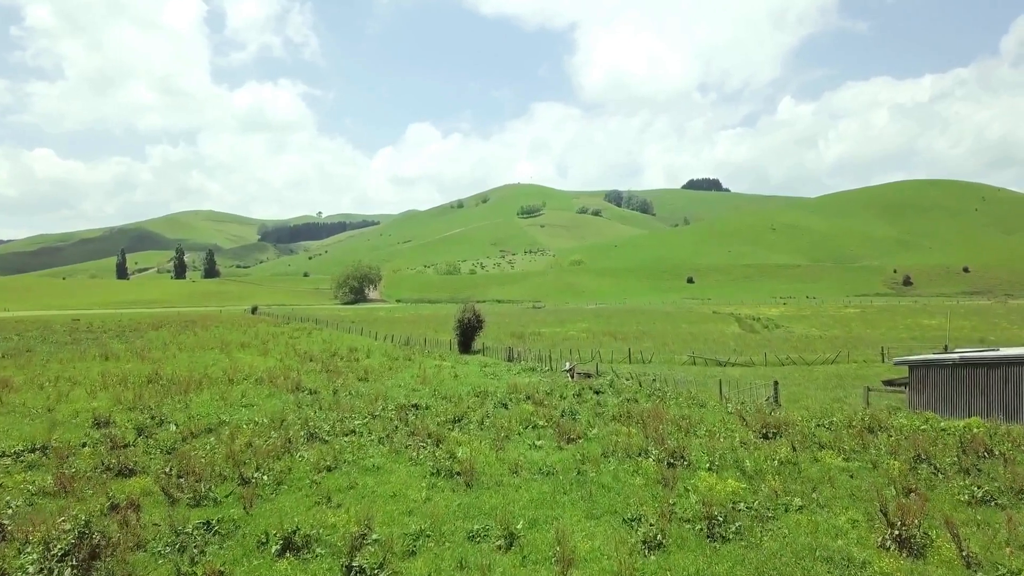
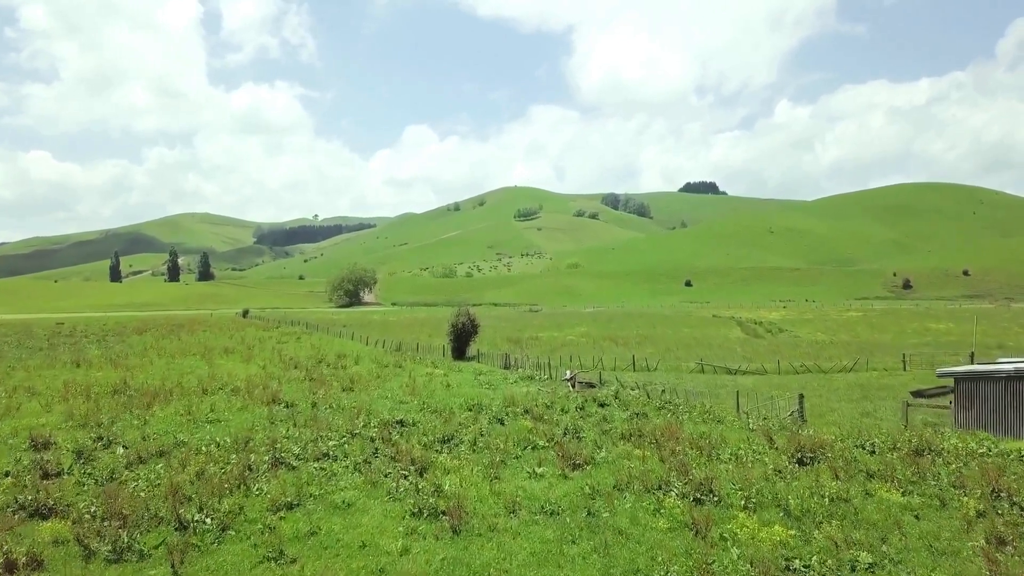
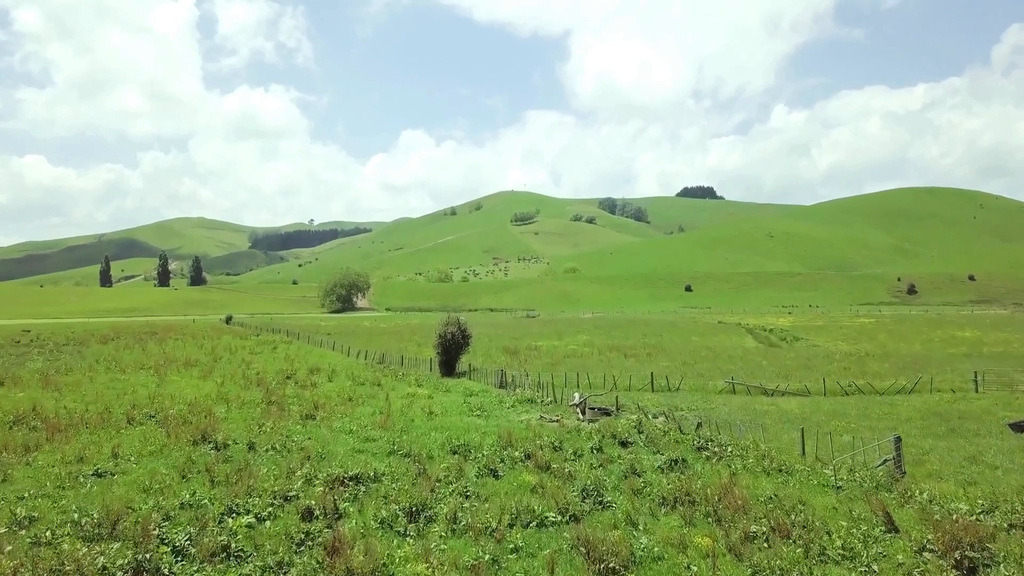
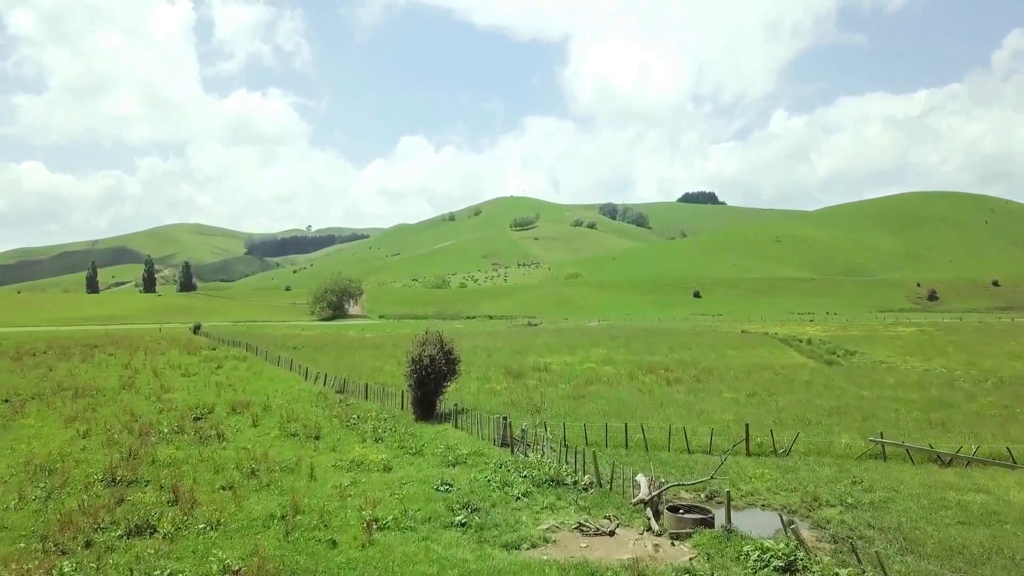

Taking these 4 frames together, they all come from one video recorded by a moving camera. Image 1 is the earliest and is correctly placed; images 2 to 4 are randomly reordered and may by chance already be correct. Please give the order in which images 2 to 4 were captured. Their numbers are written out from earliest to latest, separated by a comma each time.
2, 3, 4
